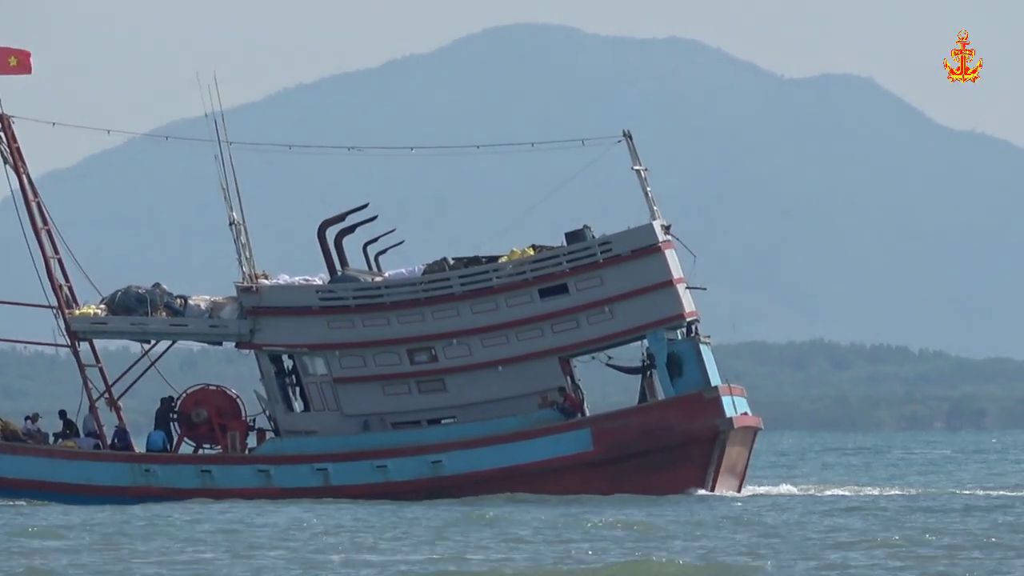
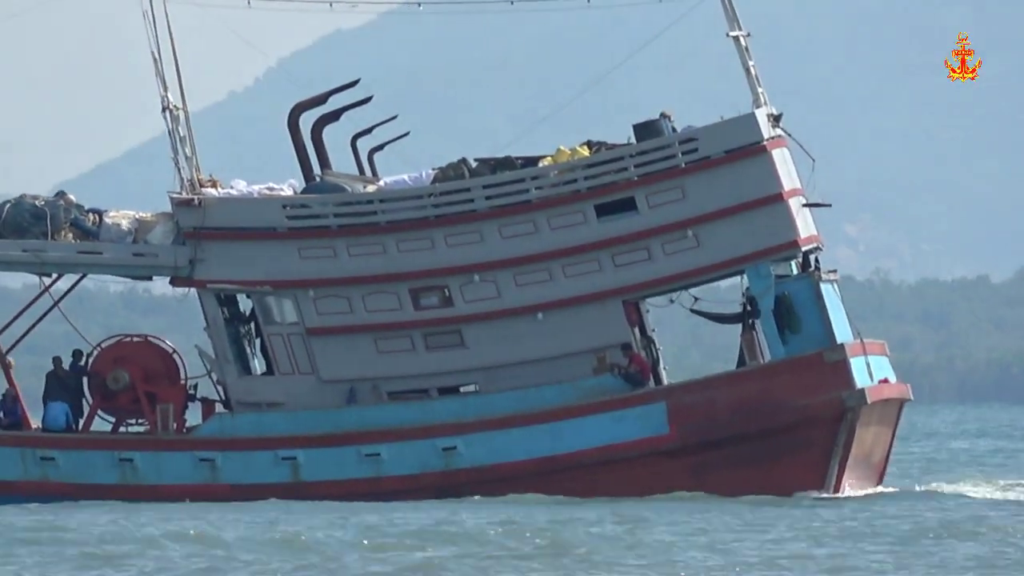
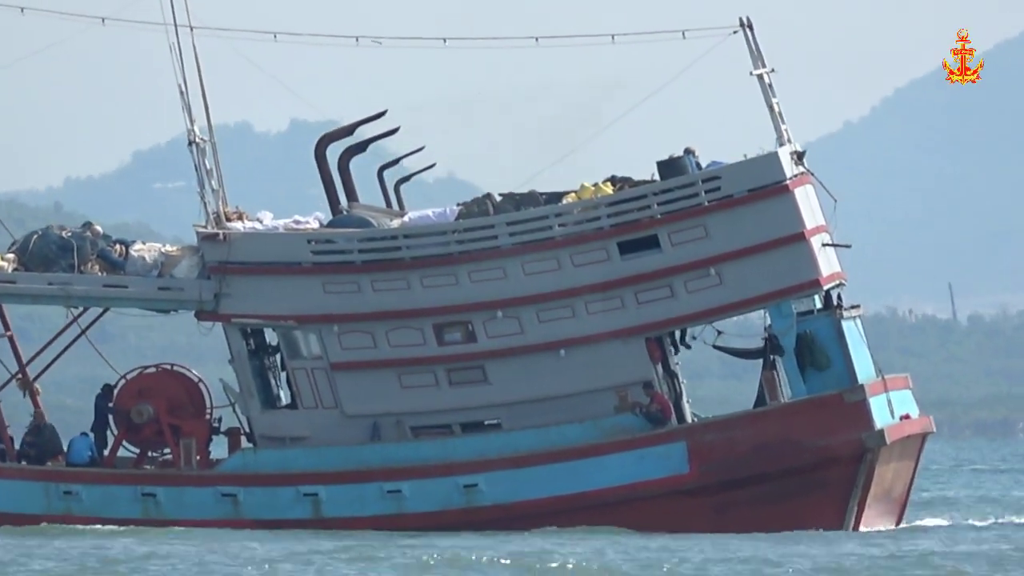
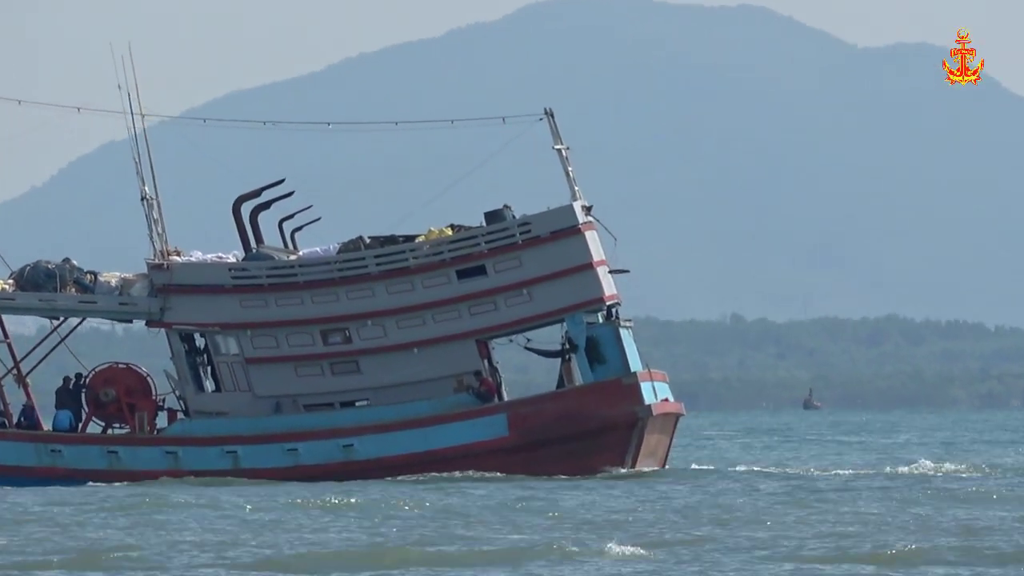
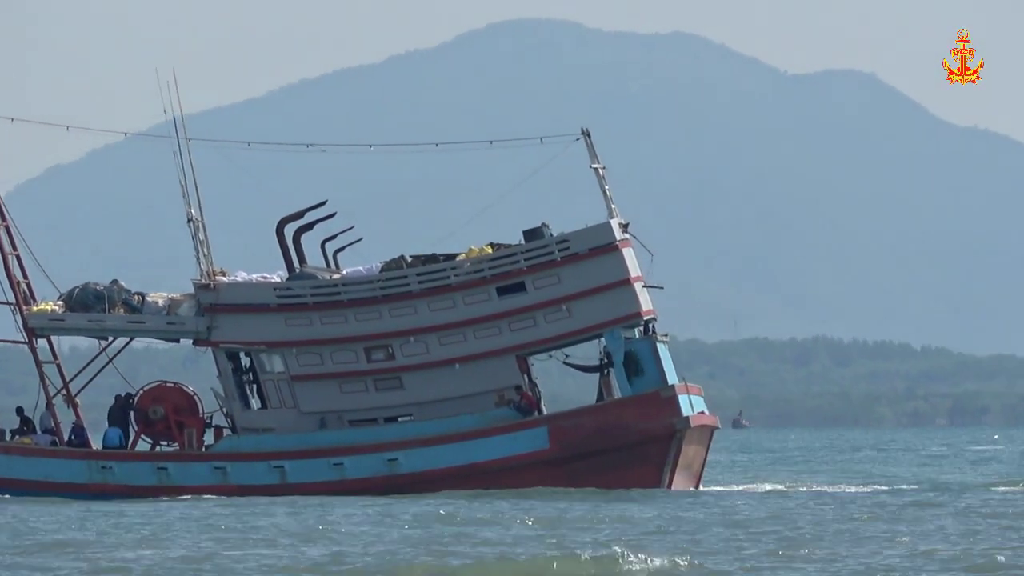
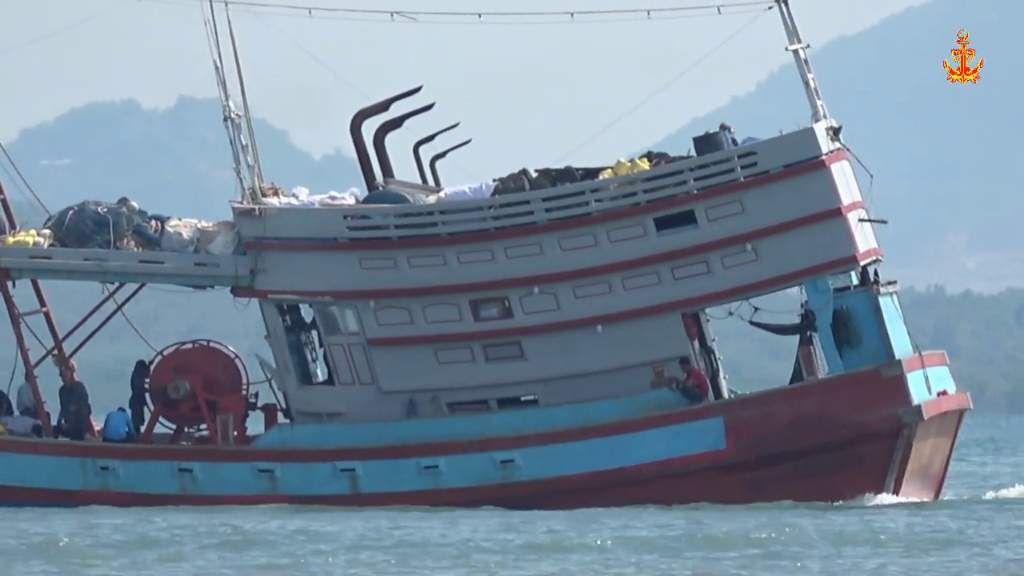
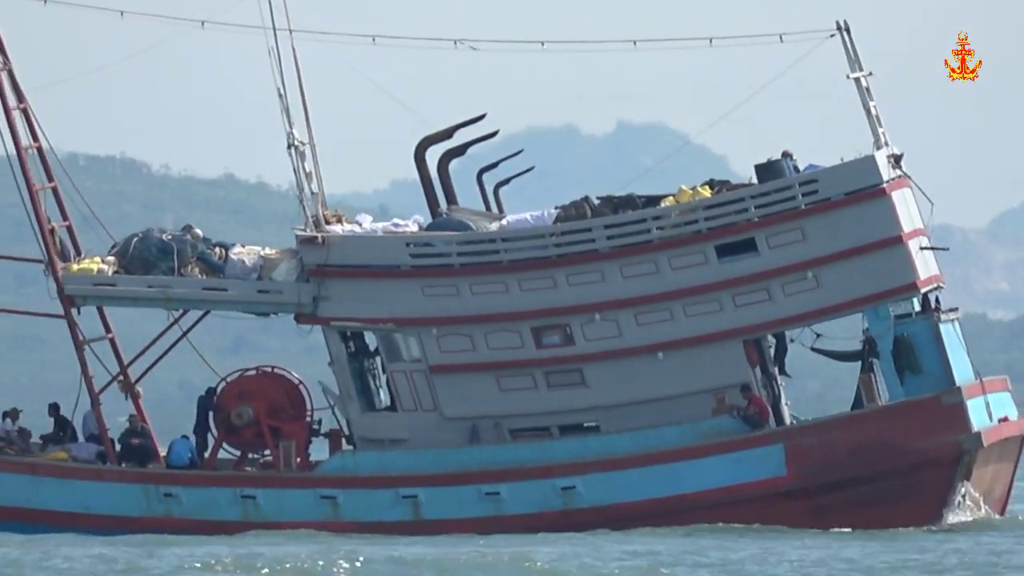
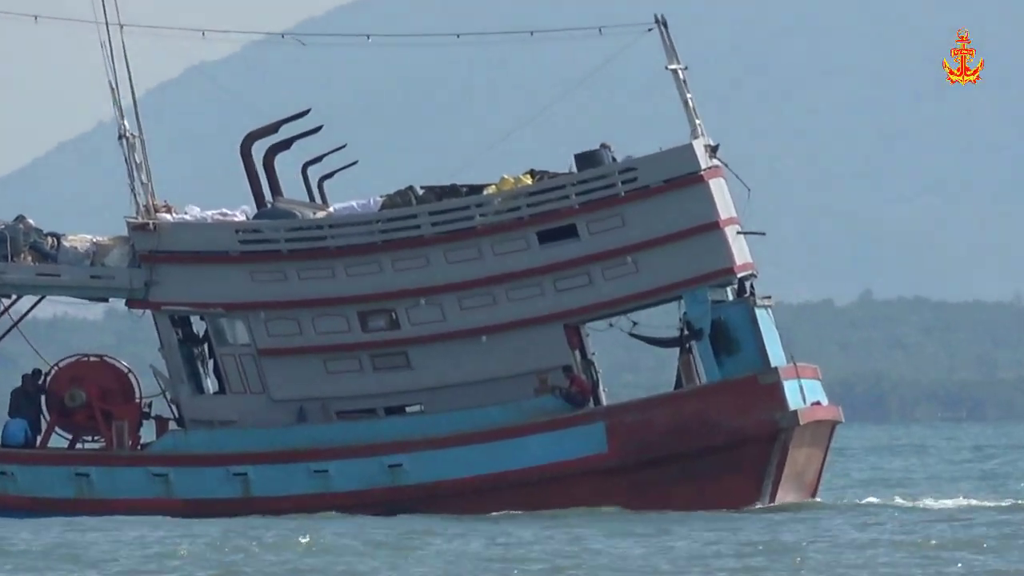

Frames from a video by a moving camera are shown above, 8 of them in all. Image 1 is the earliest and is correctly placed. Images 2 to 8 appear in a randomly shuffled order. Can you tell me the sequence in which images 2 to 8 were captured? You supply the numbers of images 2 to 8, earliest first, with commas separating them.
5, 4, 8, 2, 6, 3, 7
